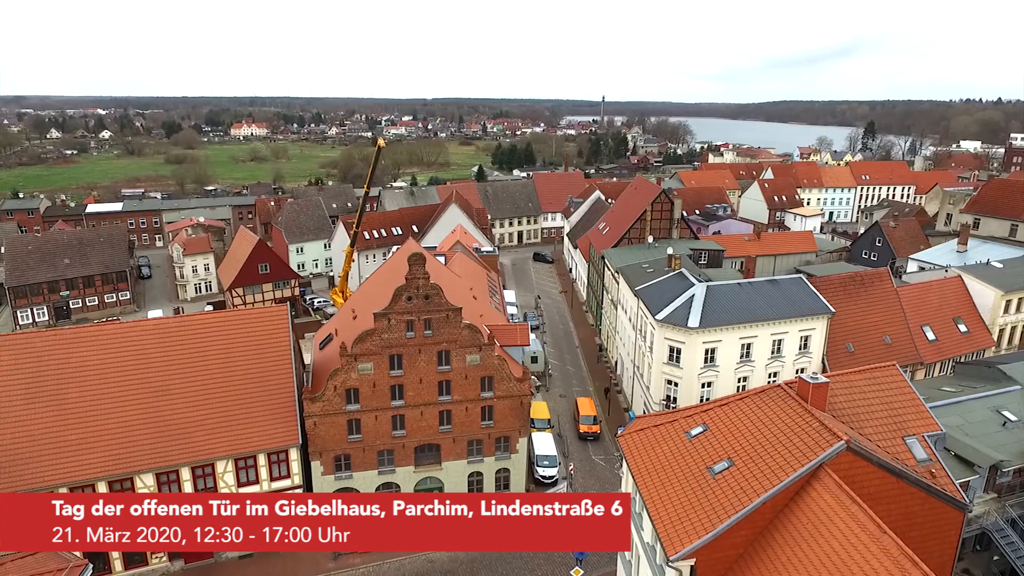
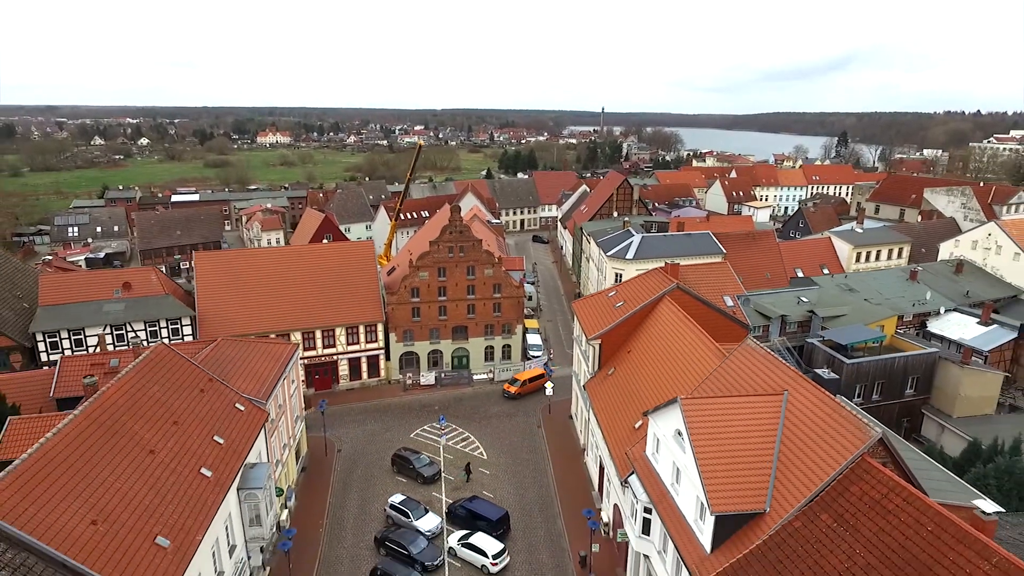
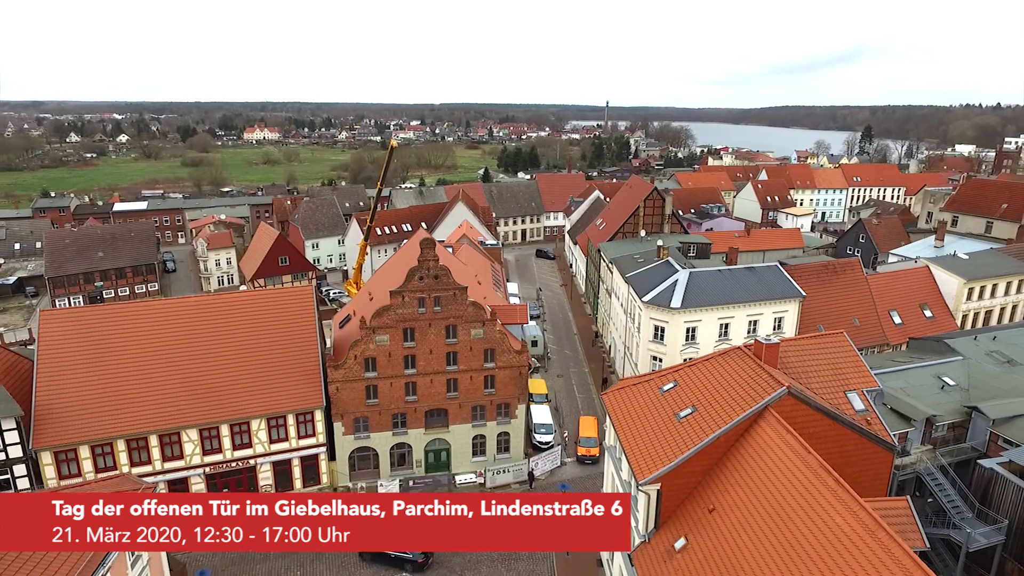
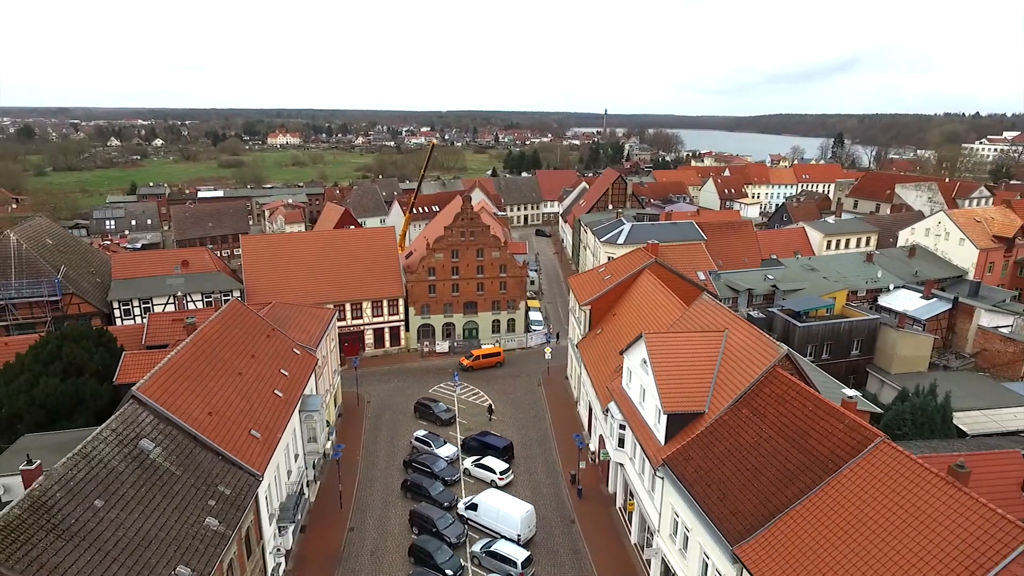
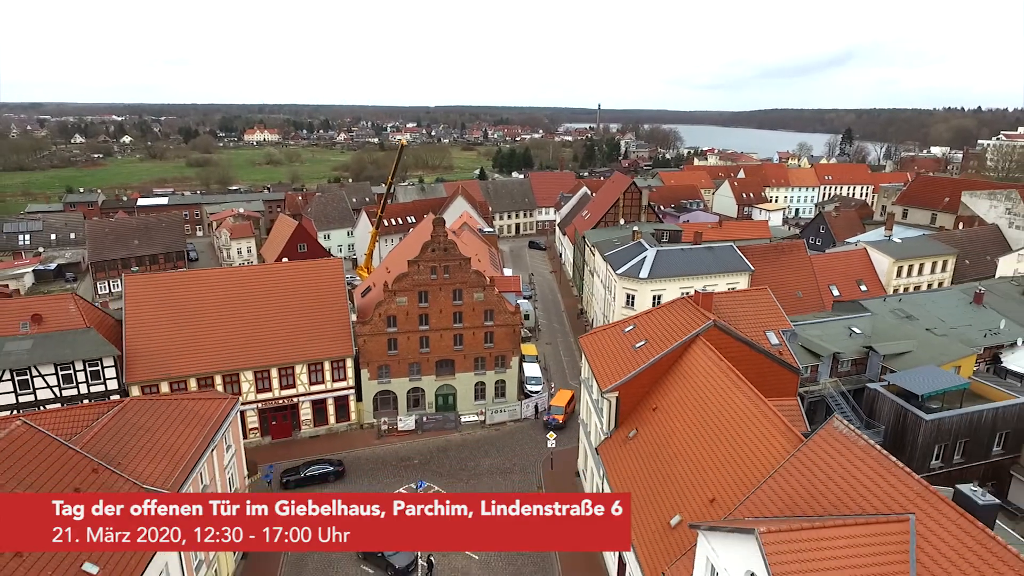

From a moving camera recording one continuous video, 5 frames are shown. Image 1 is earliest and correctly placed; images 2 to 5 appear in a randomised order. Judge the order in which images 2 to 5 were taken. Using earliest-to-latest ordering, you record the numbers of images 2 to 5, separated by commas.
3, 5, 2, 4
